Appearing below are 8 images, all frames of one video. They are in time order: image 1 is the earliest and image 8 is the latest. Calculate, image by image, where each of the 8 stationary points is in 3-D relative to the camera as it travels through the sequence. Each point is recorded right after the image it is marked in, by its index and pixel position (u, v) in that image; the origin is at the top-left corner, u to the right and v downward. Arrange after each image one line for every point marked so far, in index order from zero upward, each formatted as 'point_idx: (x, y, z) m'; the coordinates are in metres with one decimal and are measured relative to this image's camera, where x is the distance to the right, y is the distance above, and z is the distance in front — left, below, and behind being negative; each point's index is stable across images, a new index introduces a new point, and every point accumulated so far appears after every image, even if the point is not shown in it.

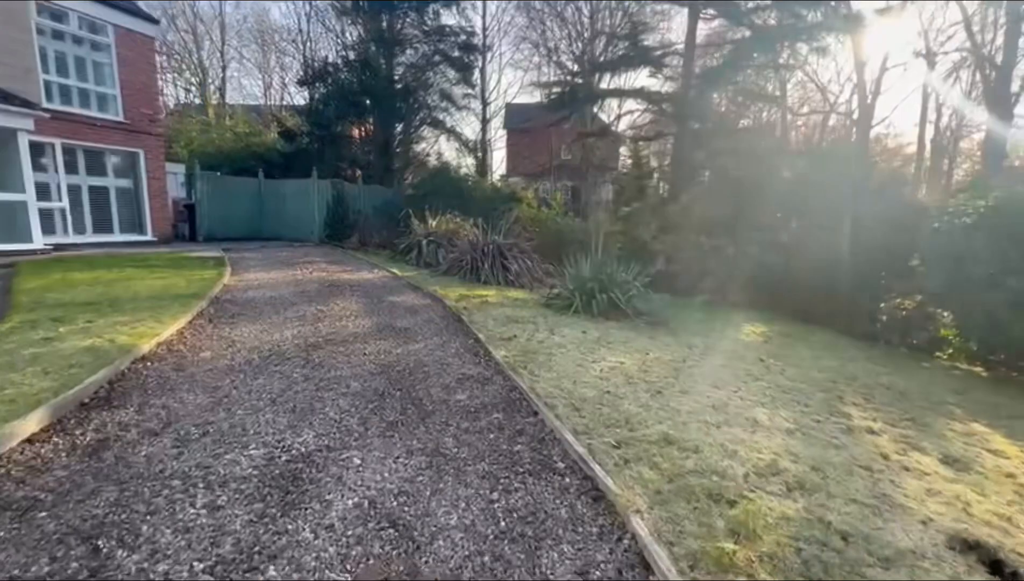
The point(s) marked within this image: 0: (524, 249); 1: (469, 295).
0: (+0.3, +0.9, +10.0) m
1: (-0.7, -0.1, +7.3) m
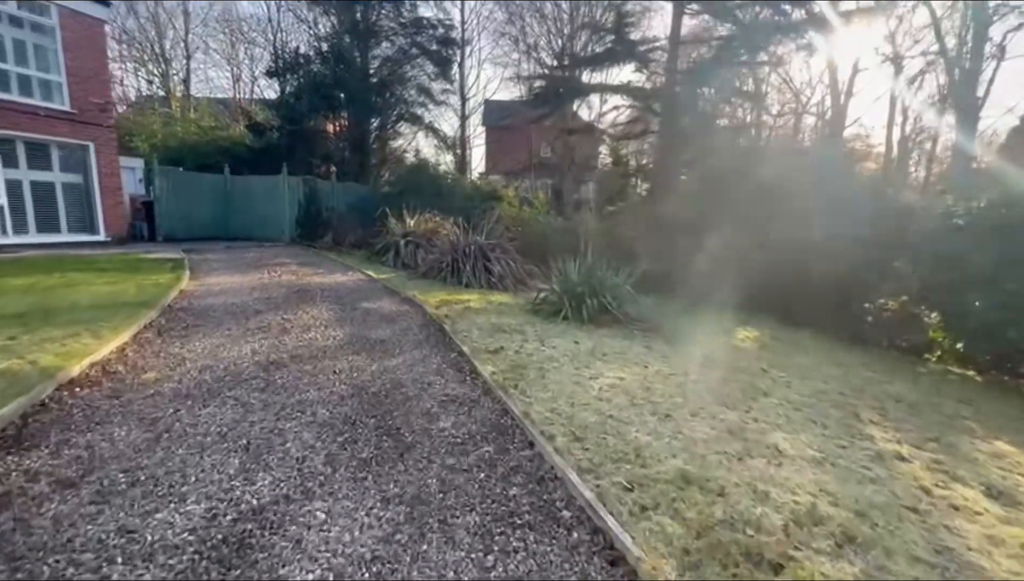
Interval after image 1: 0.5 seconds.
0: (-0.1, +0.8, +9.6) m
1: (-0.9, -0.1, +6.9) m
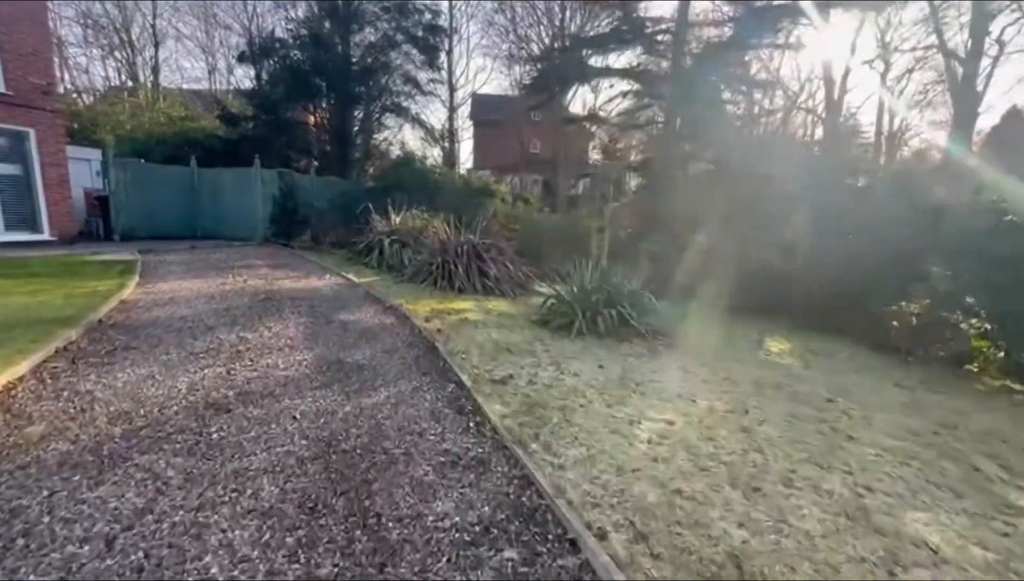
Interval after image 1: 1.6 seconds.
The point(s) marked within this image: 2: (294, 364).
0: (-0.1, +0.8, +8.7) m
1: (-0.9, -0.2, +5.9) m
2: (-1.8, -0.6, +3.8) m
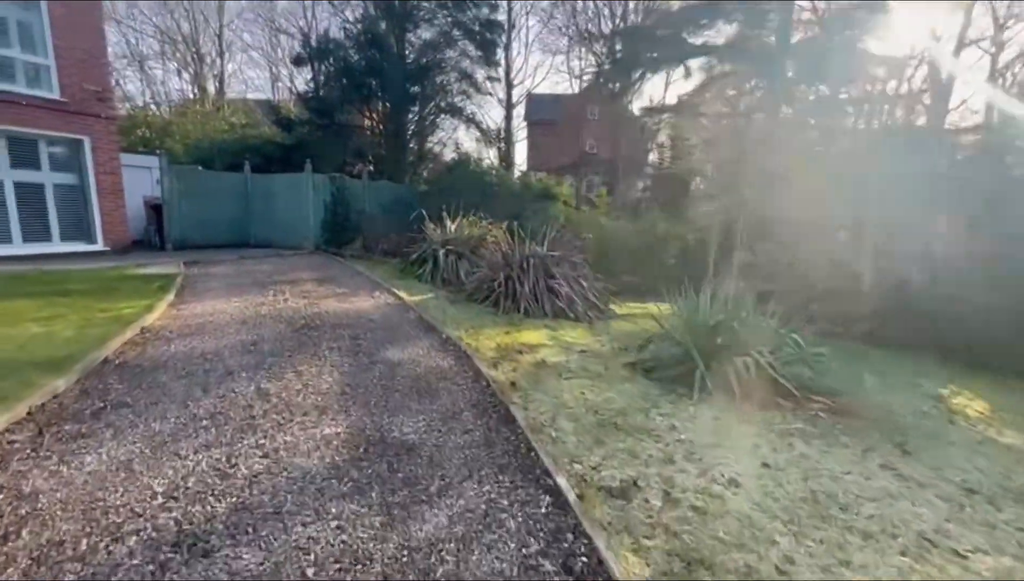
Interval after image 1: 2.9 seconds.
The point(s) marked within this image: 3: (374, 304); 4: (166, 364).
0: (+1.1, +0.4, +7.4) m
1: (0.0, -0.6, +4.8) m
2: (-1.1, -0.9, +2.7) m
3: (-2.0, -0.2, +6.4) m
4: (-3.0, -0.6, +3.9) m
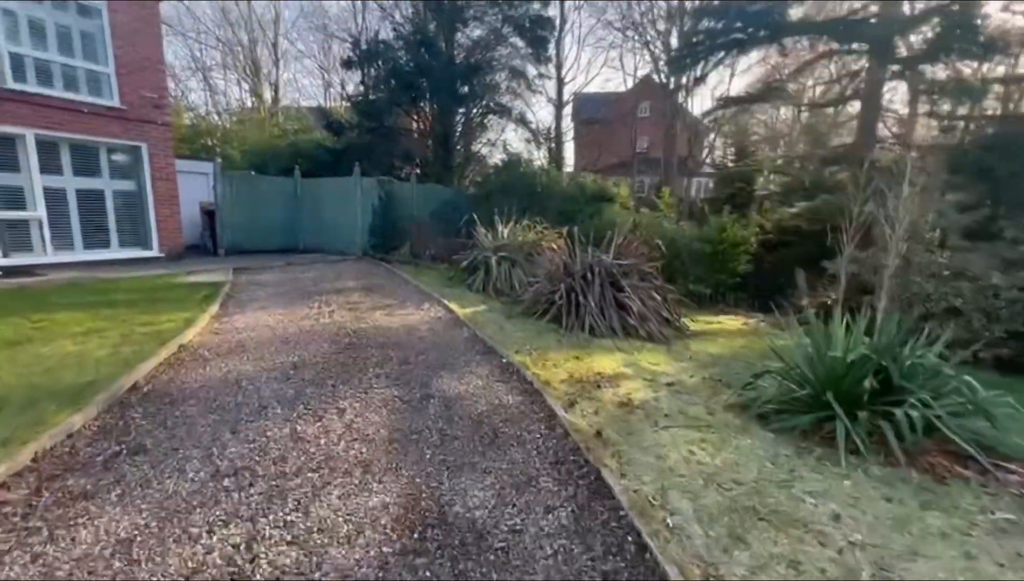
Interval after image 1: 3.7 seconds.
0: (+2.0, +0.2, +6.6) m
1: (+0.6, -0.7, +4.0) m
2: (-0.7, -1.1, +2.1) m
3: (-1.2, -0.4, +5.9) m
4: (-2.4, -0.8, +3.4) m
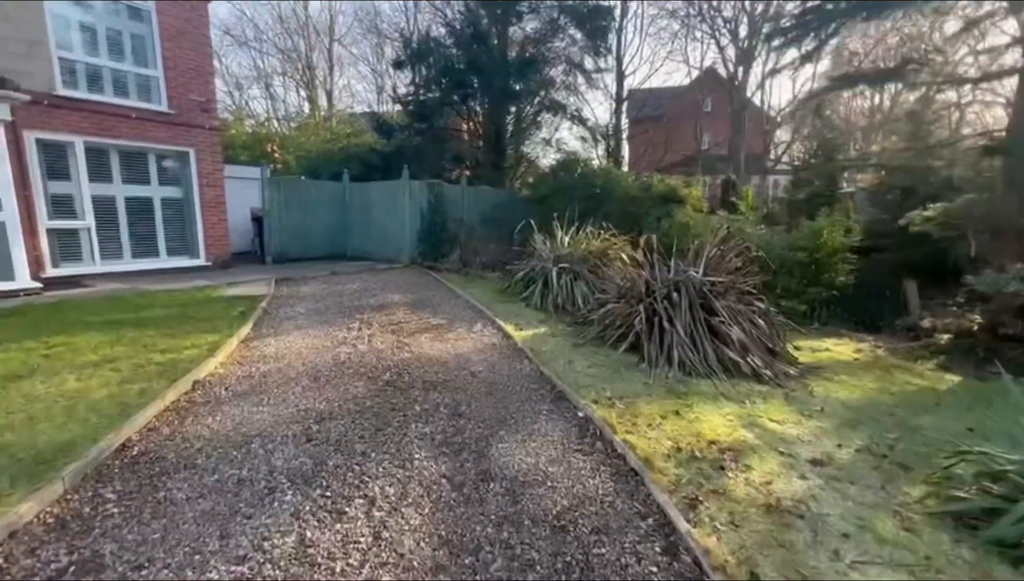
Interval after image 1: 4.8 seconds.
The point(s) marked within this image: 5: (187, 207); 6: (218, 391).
0: (+2.8, 0.0, +5.4) m
1: (+1.2, -1.0, +3.0) m
2: (-0.3, -1.3, +1.2) m
3: (-0.4, -0.6, +5.0) m
4: (-1.9, -1.0, +2.7) m
5: (-6.3, +1.6, +8.8) m
6: (-2.3, -0.8, +3.6) m
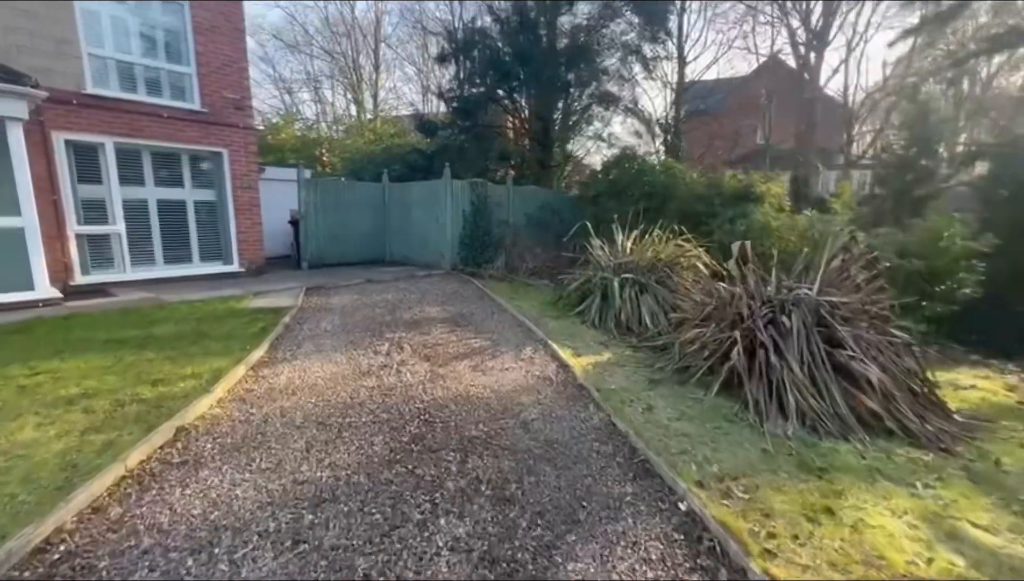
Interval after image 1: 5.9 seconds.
0: (+3.3, -0.3, +4.1) m
1: (+1.5, -1.2, +1.9) m
2: (-0.2, -1.5, +0.2) m
3: (+0.1, -0.8, +4.0) m
4: (-1.6, -1.2, +1.9) m
5: (-5.4, +1.5, +8.4) m
6: (-1.9, -1.0, +2.8) m
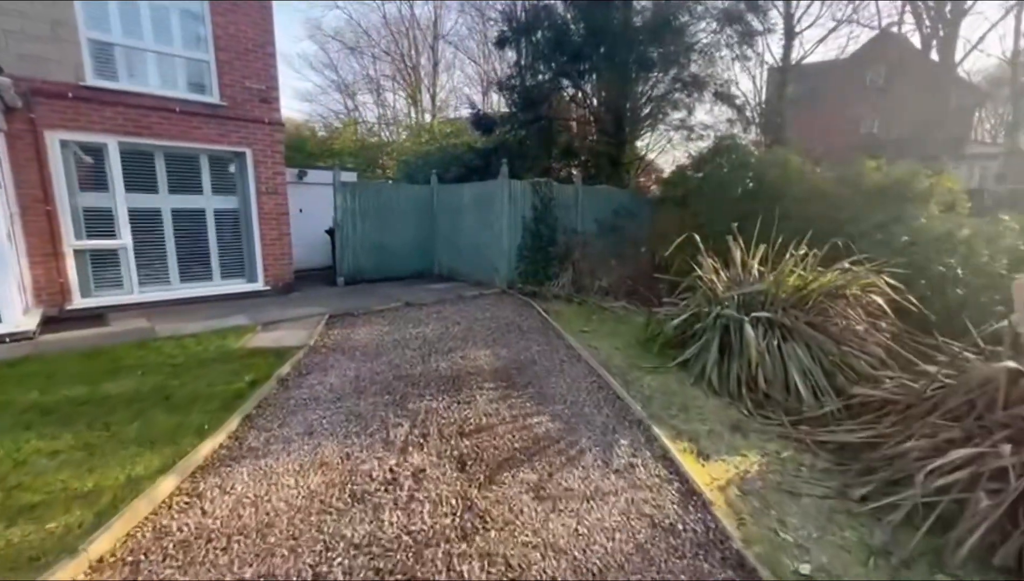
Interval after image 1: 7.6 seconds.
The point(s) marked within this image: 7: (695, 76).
0: (+3.8, -0.7, +1.9) m
1: (+1.7, -1.6, -0.1) m
2: (-0.2, -1.9, -1.5) m
3: (+0.6, -1.2, +2.2) m
4: (-1.4, -1.5, +0.3) m
5: (-4.3, +1.1, +7.2) m
6: (-1.6, -1.3, +1.3) m
7: (+4.8, +5.6, +11.8) m
